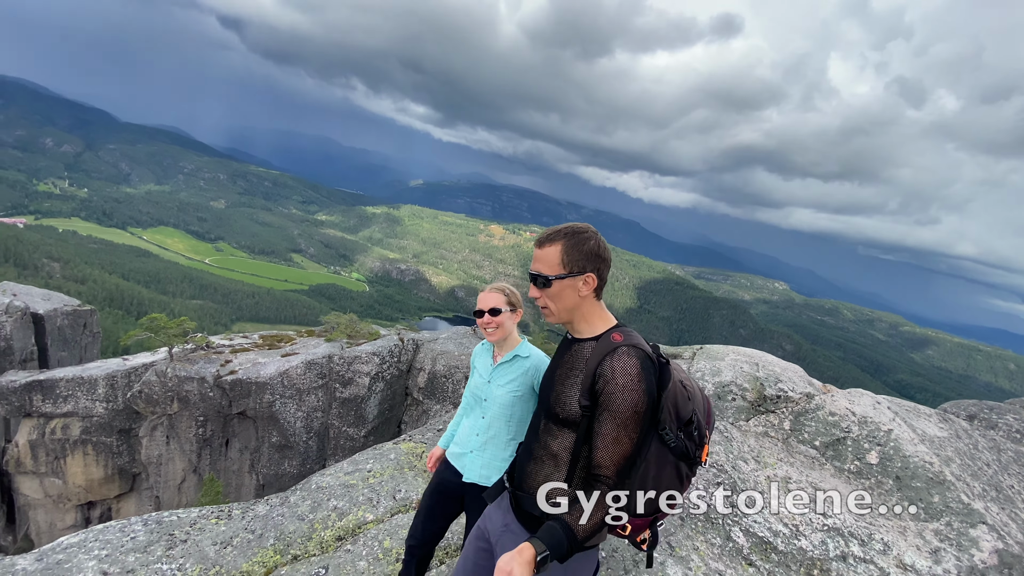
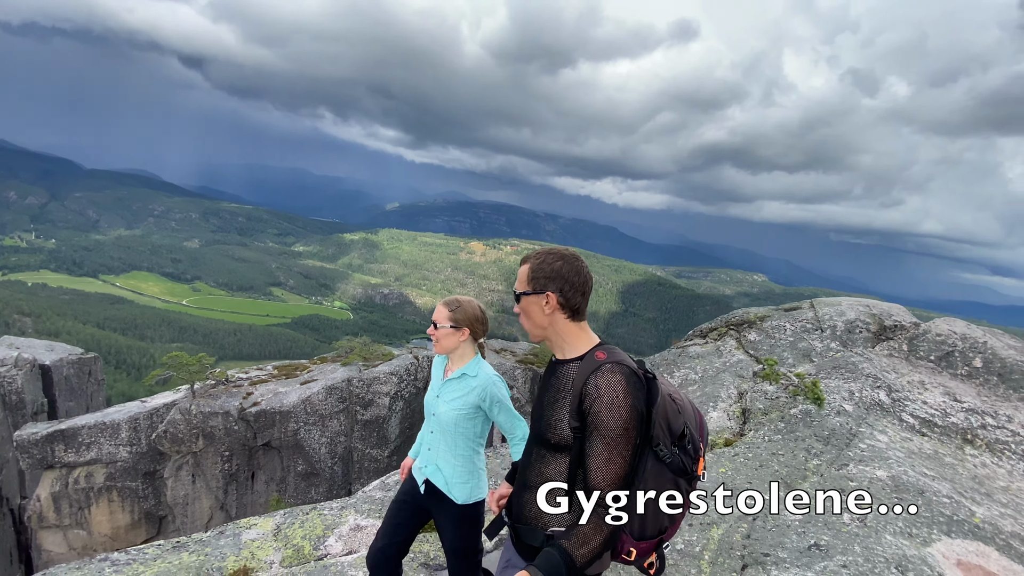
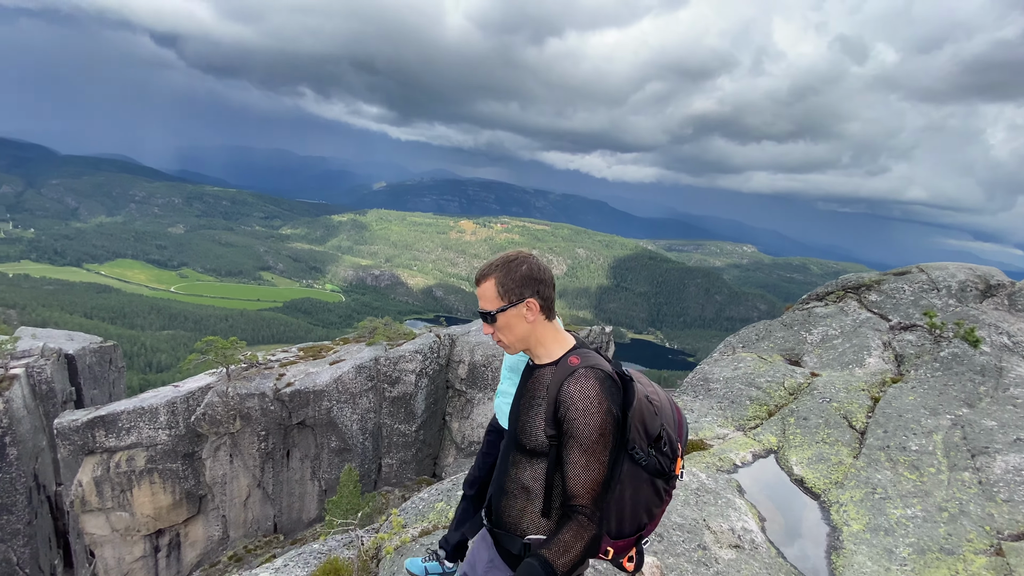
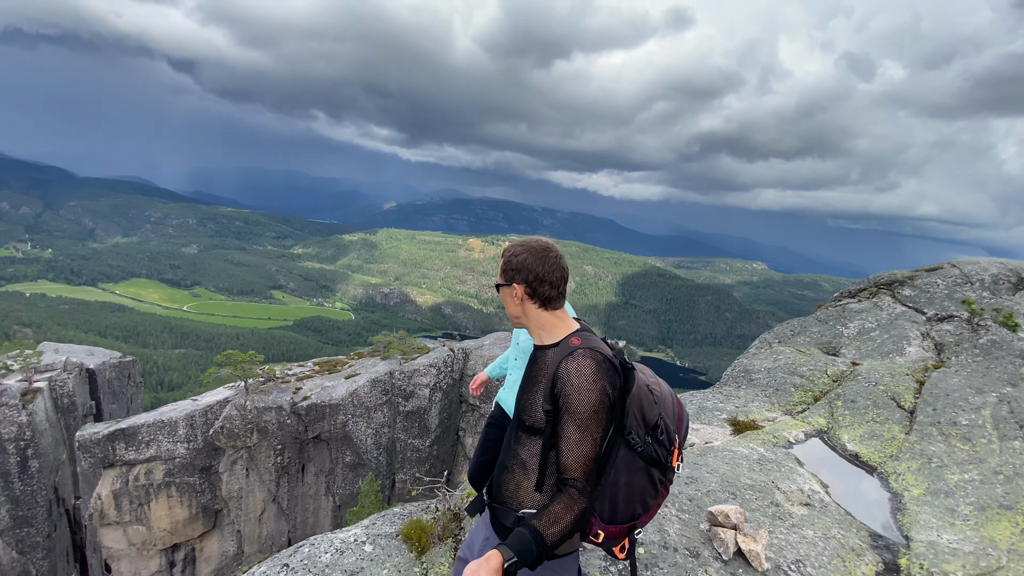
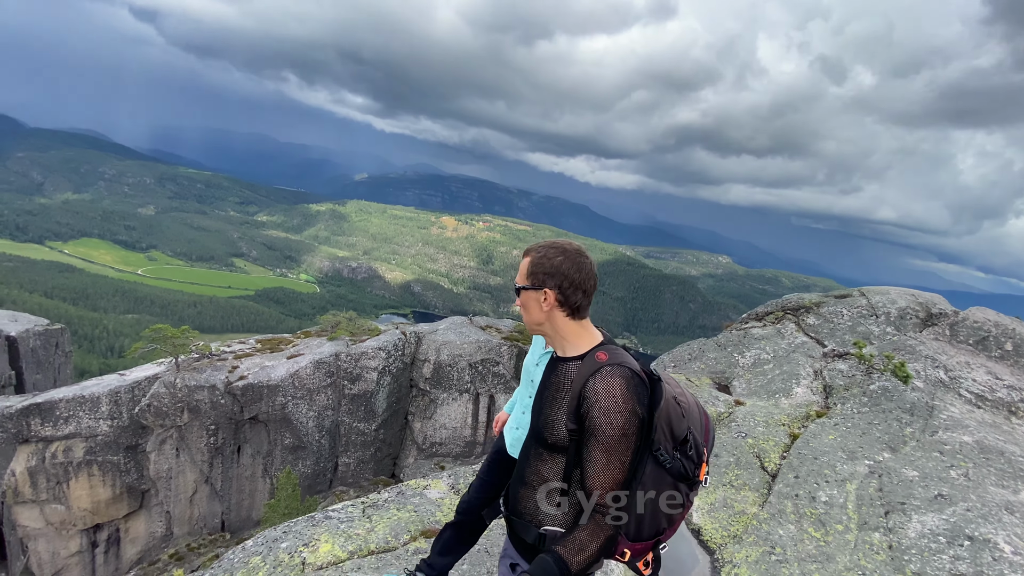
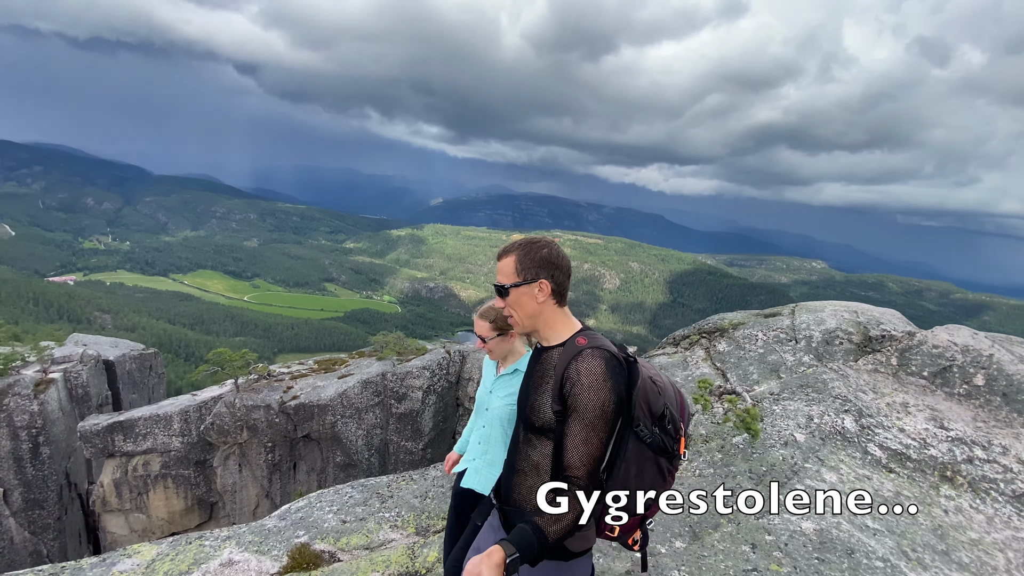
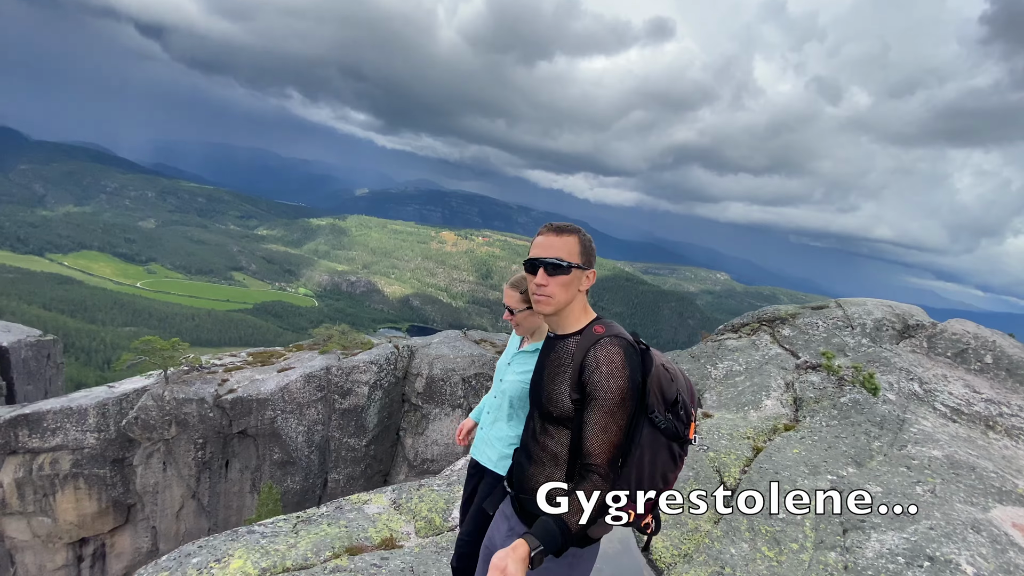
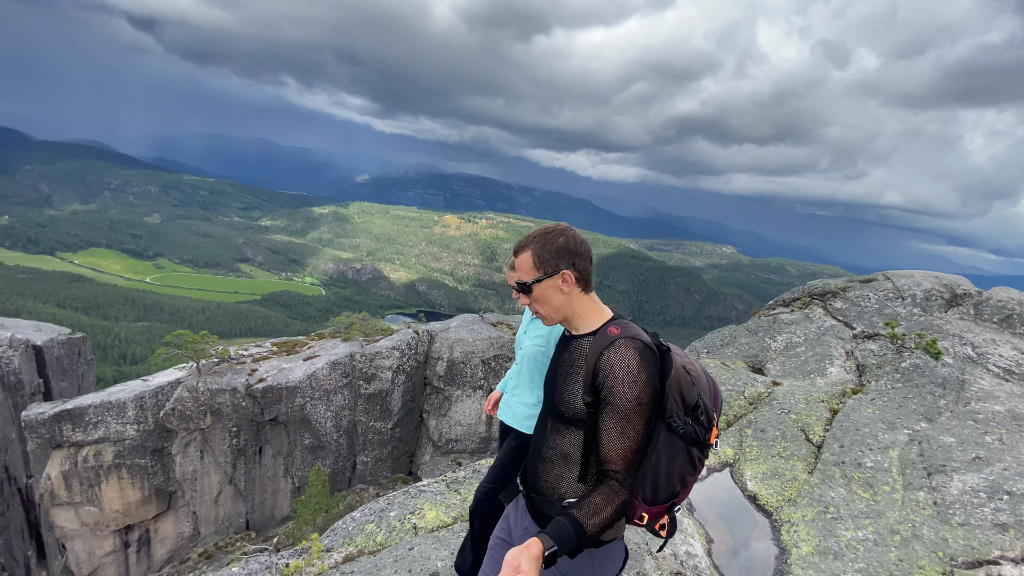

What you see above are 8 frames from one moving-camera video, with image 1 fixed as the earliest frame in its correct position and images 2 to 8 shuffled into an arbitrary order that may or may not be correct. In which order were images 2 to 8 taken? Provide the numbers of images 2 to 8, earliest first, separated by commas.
6, 2, 7, 5, 8, 3, 4
